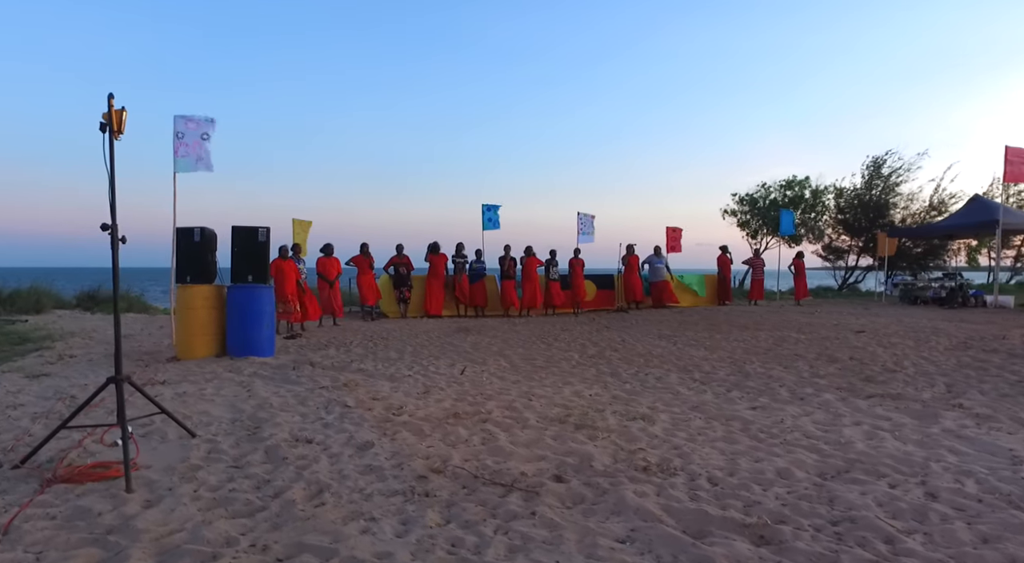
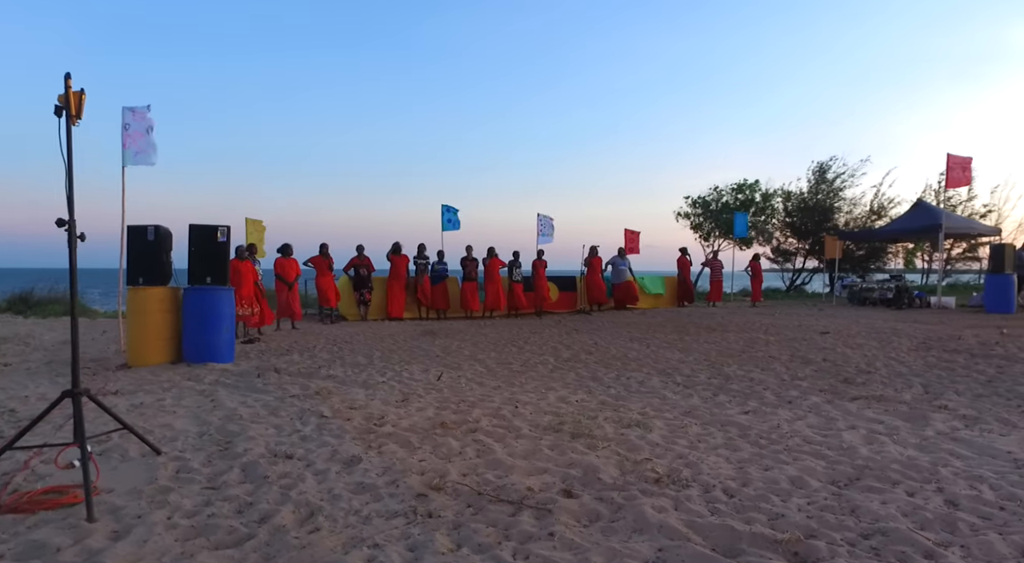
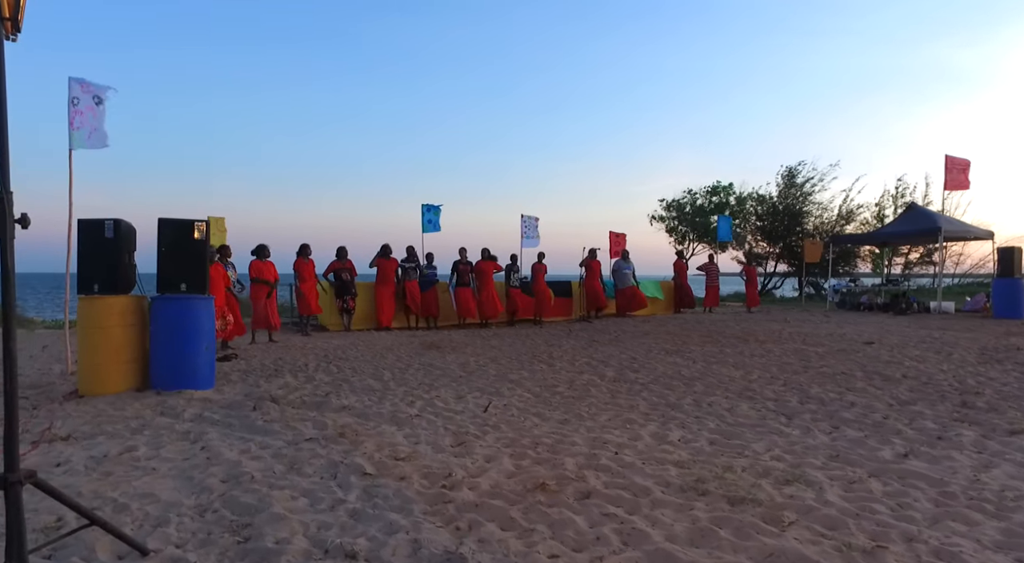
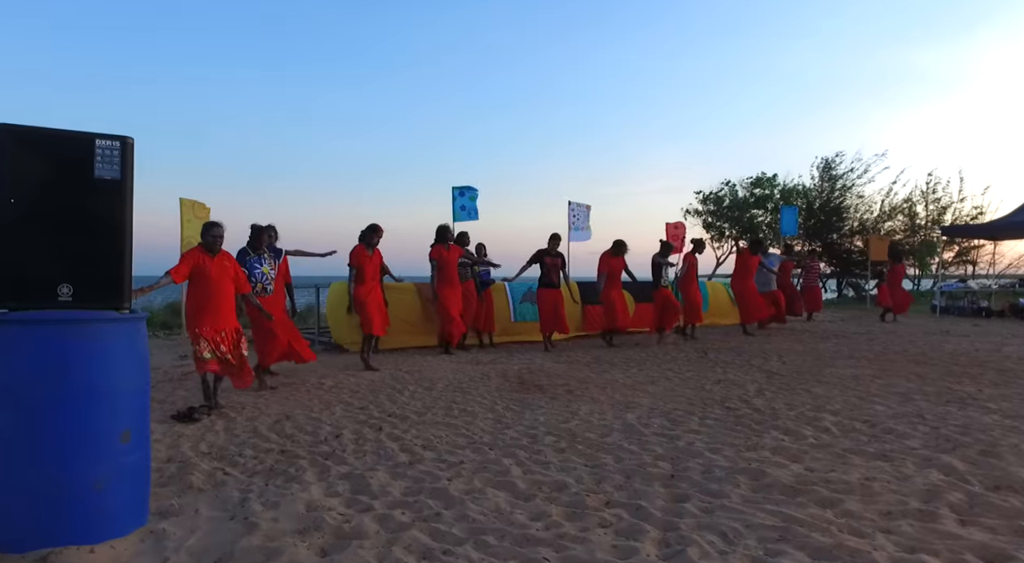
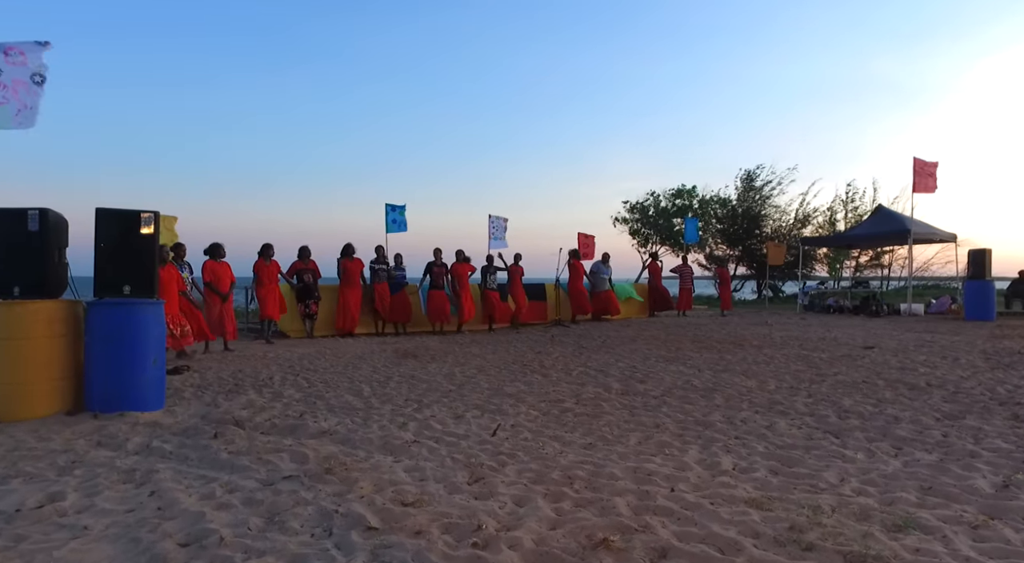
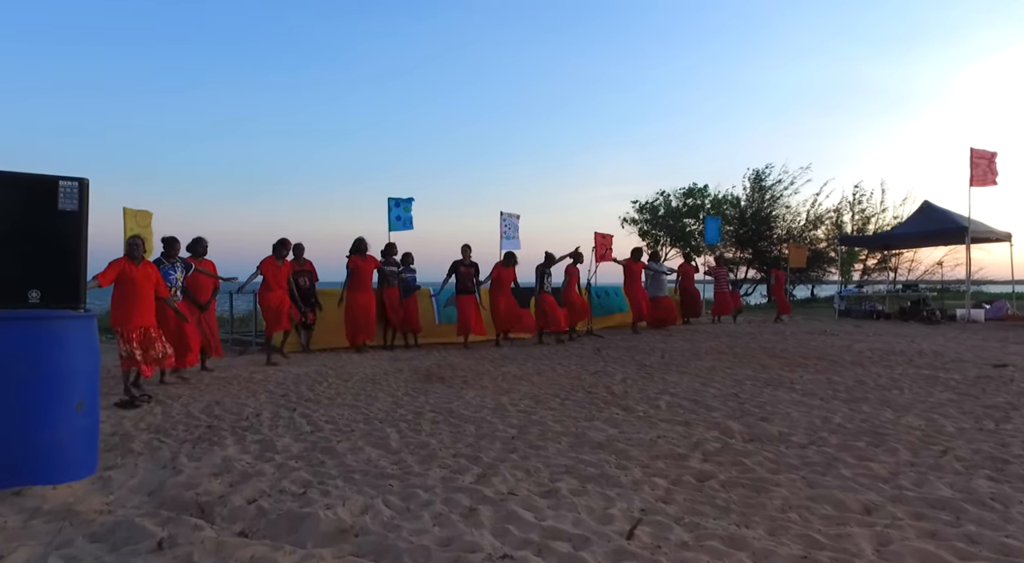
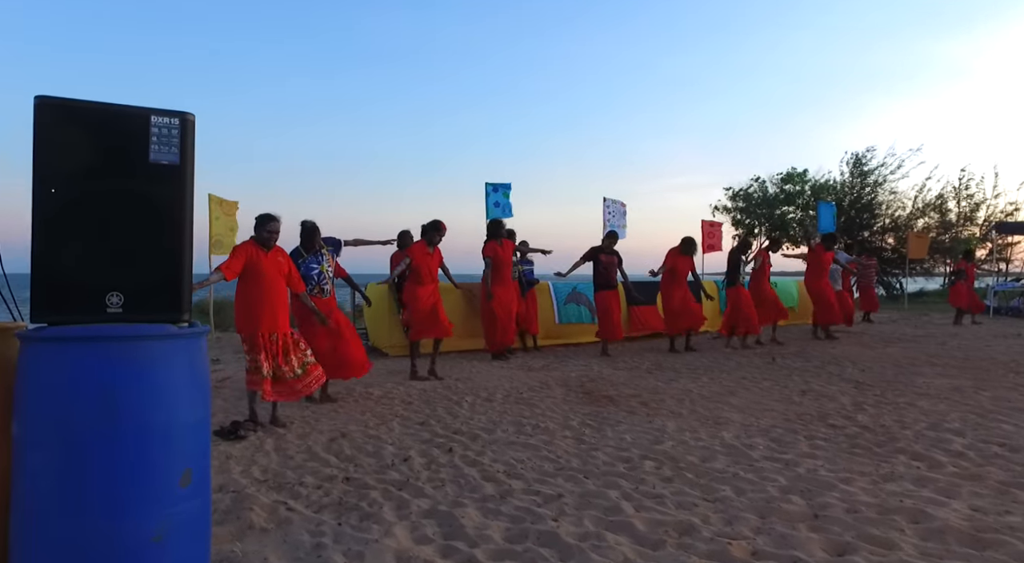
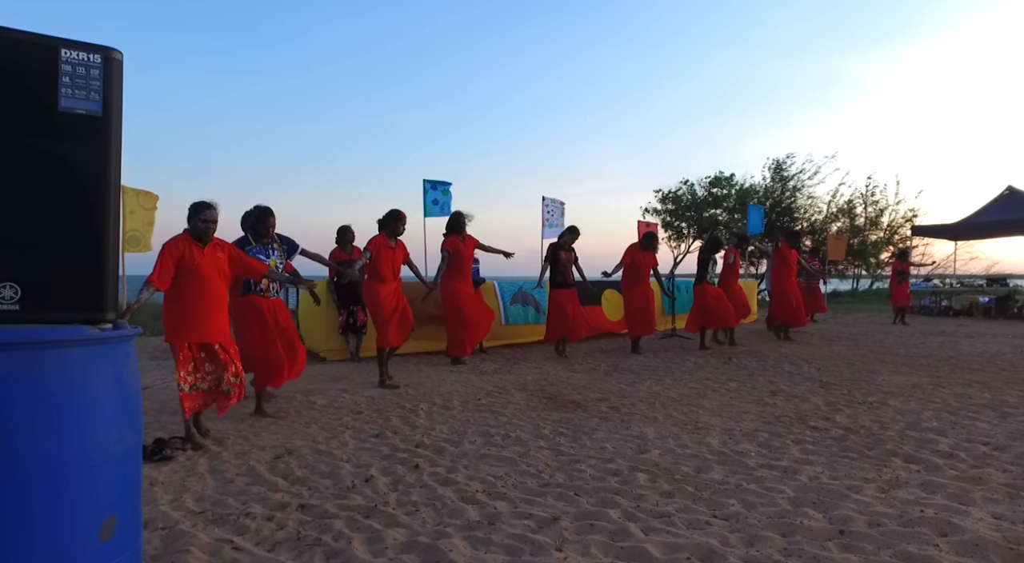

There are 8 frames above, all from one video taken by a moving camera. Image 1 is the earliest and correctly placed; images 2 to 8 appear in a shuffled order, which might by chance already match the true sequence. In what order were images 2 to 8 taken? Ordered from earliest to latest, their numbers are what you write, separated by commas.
2, 3, 5, 6, 4, 7, 8
